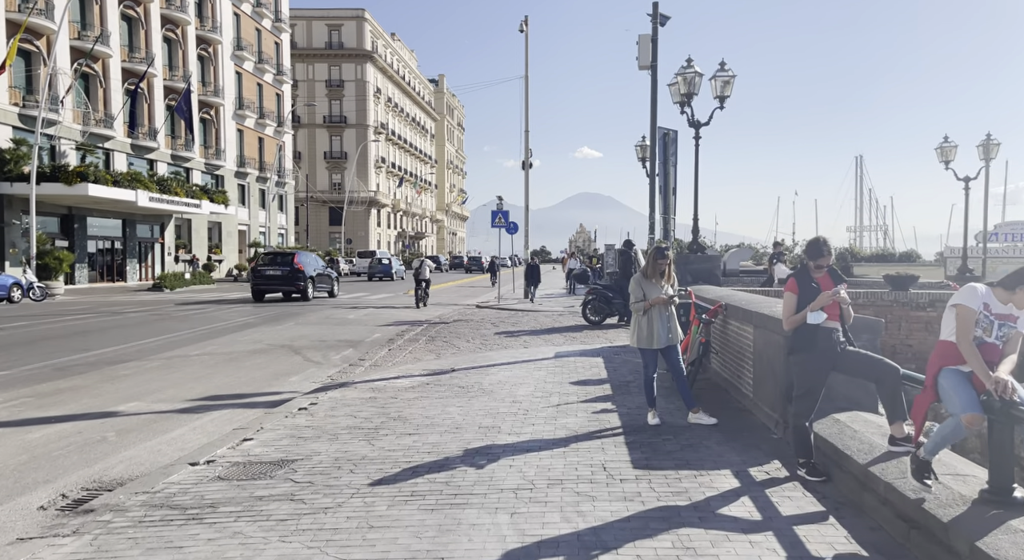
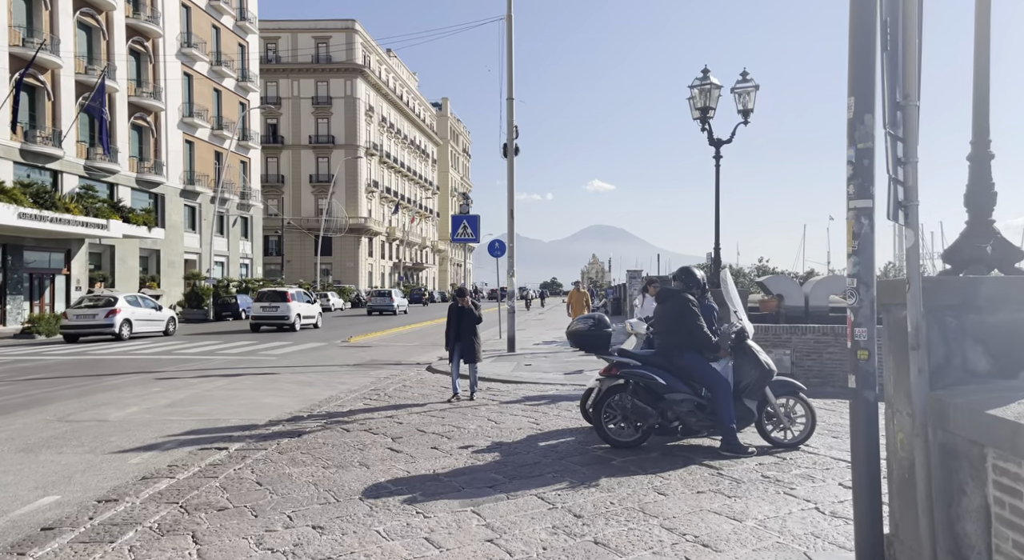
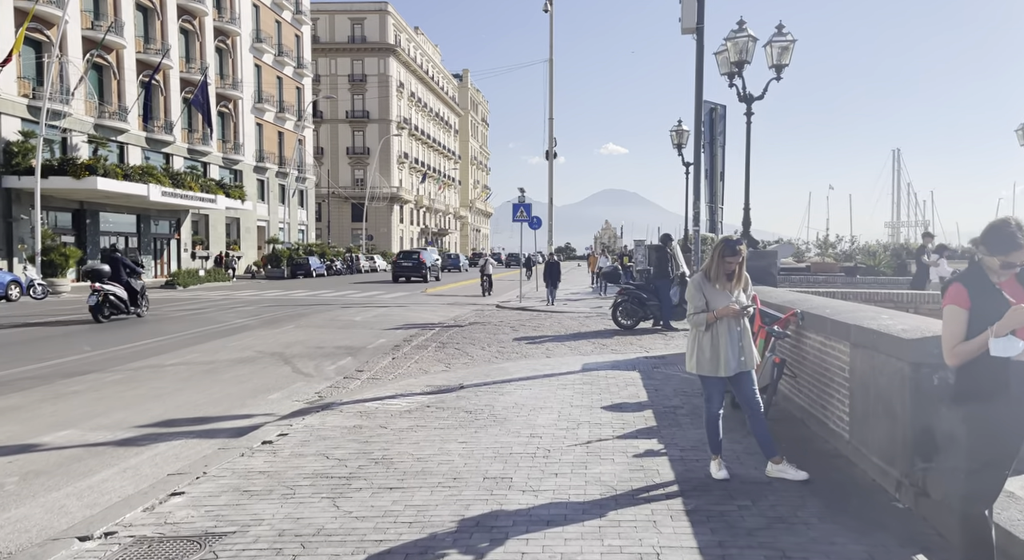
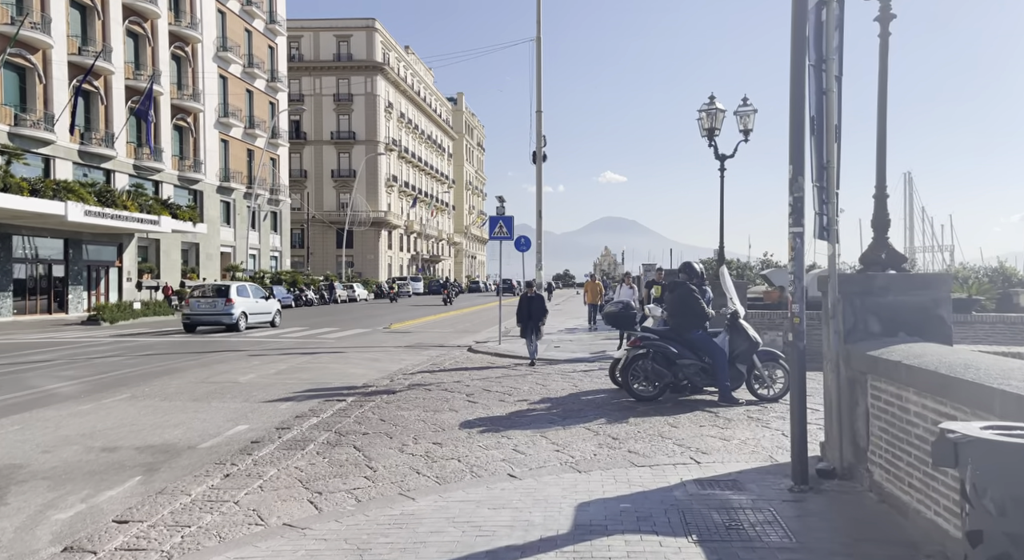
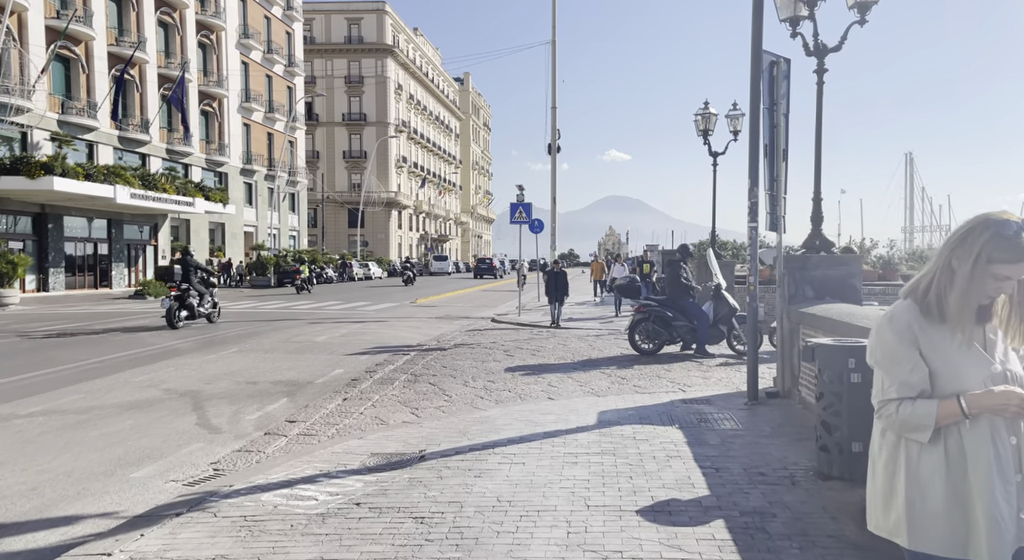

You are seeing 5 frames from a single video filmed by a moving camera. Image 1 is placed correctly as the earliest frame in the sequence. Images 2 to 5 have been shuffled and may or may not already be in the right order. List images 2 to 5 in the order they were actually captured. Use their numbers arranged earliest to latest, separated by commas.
3, 5, 4, 2
